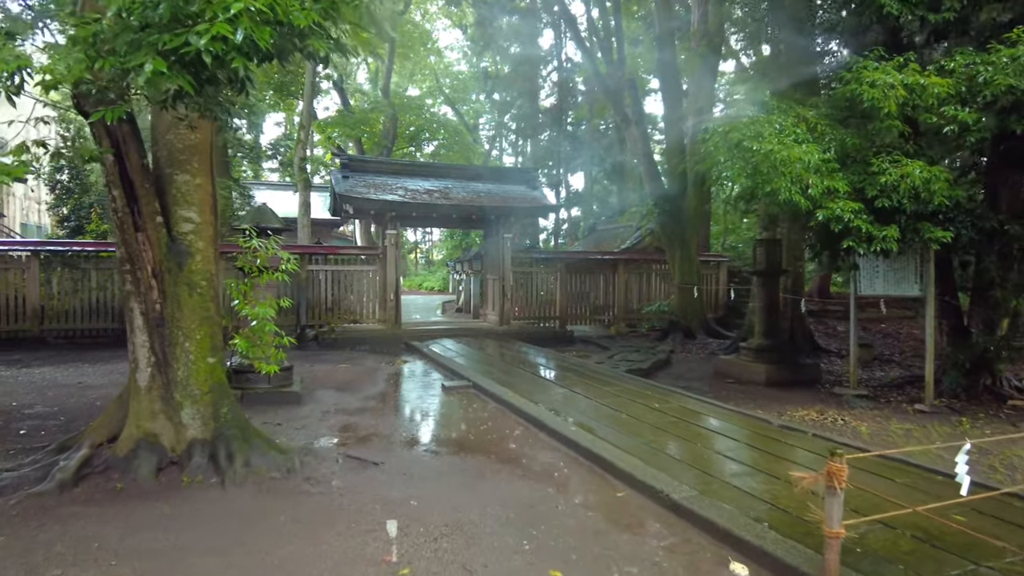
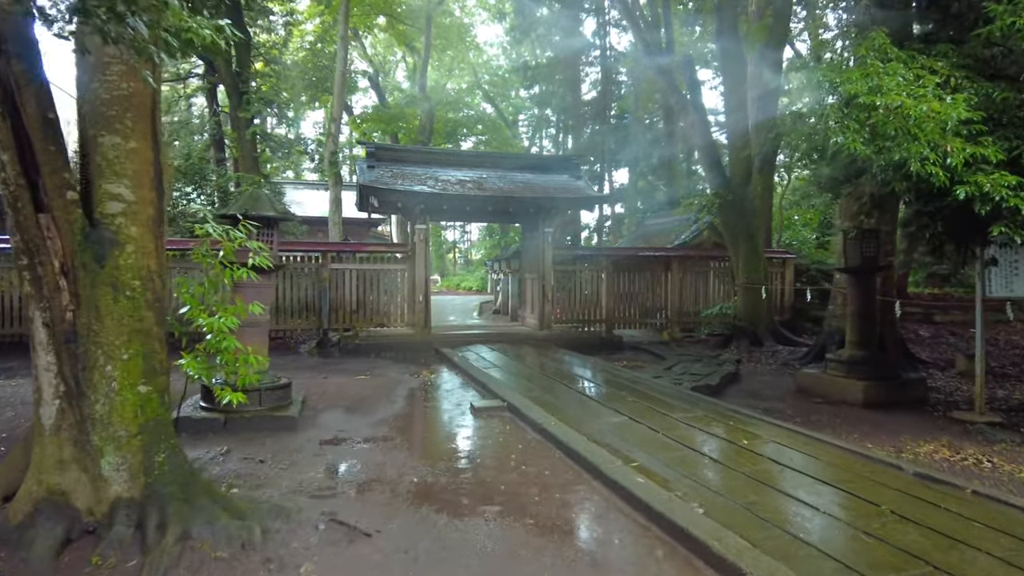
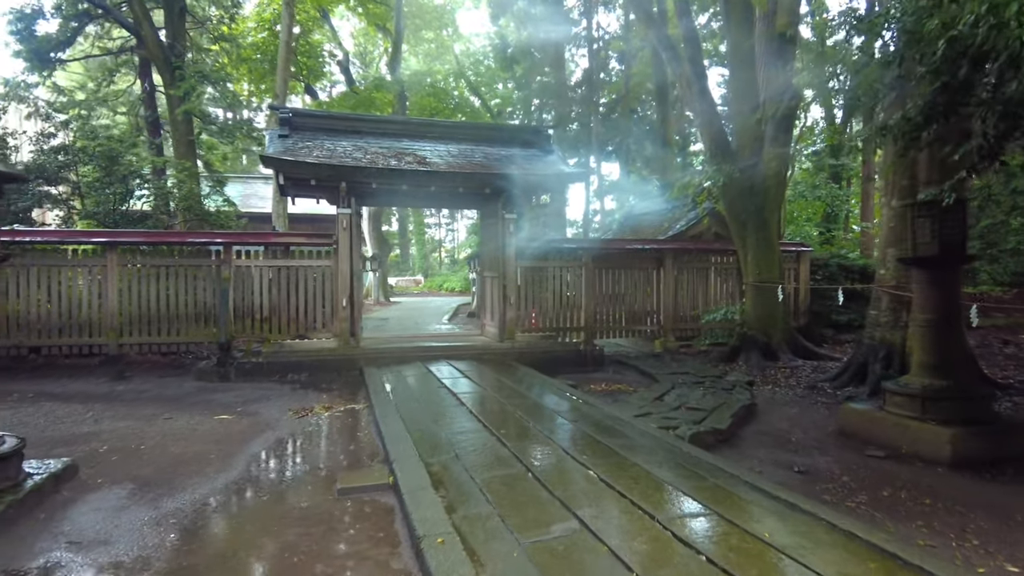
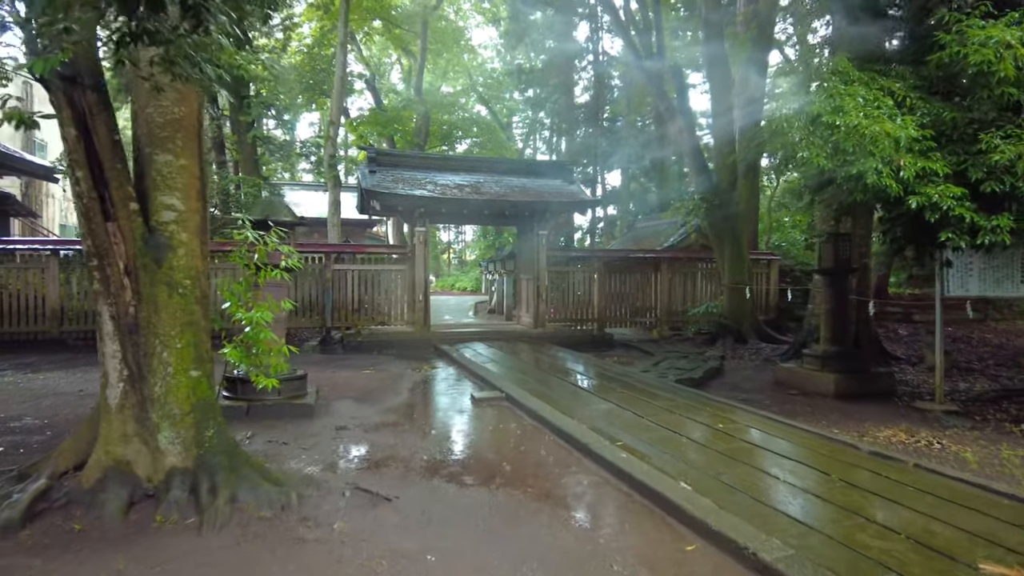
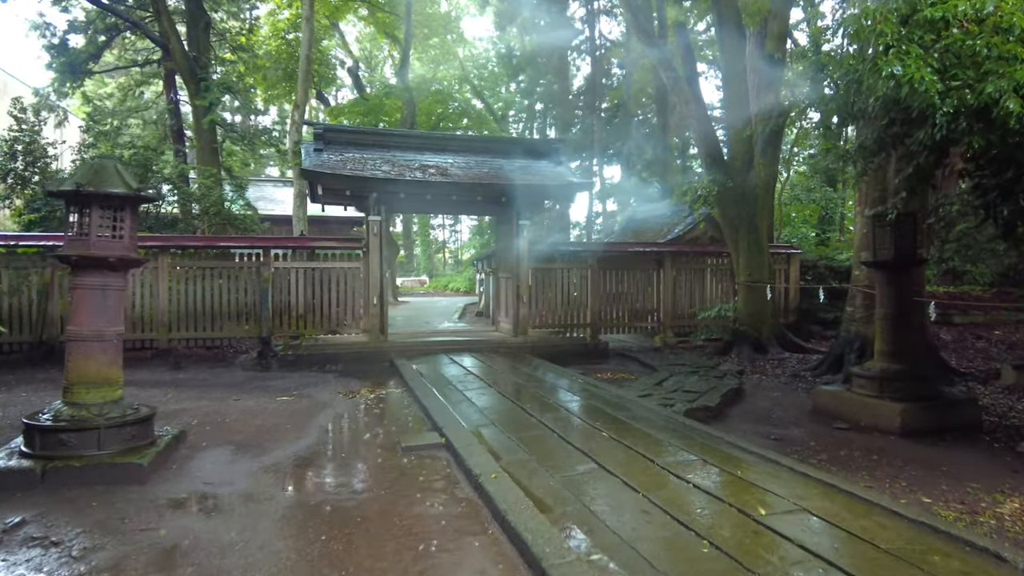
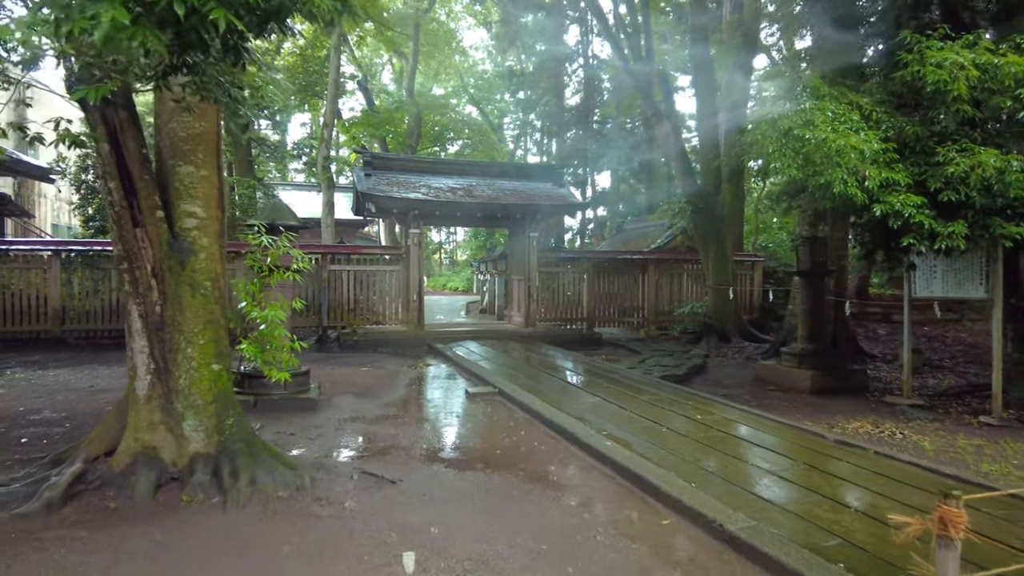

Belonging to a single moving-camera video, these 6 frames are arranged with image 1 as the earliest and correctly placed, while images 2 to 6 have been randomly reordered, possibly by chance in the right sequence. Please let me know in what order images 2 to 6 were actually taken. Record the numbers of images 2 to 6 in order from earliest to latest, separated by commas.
6, 4, 2, 5, 3
